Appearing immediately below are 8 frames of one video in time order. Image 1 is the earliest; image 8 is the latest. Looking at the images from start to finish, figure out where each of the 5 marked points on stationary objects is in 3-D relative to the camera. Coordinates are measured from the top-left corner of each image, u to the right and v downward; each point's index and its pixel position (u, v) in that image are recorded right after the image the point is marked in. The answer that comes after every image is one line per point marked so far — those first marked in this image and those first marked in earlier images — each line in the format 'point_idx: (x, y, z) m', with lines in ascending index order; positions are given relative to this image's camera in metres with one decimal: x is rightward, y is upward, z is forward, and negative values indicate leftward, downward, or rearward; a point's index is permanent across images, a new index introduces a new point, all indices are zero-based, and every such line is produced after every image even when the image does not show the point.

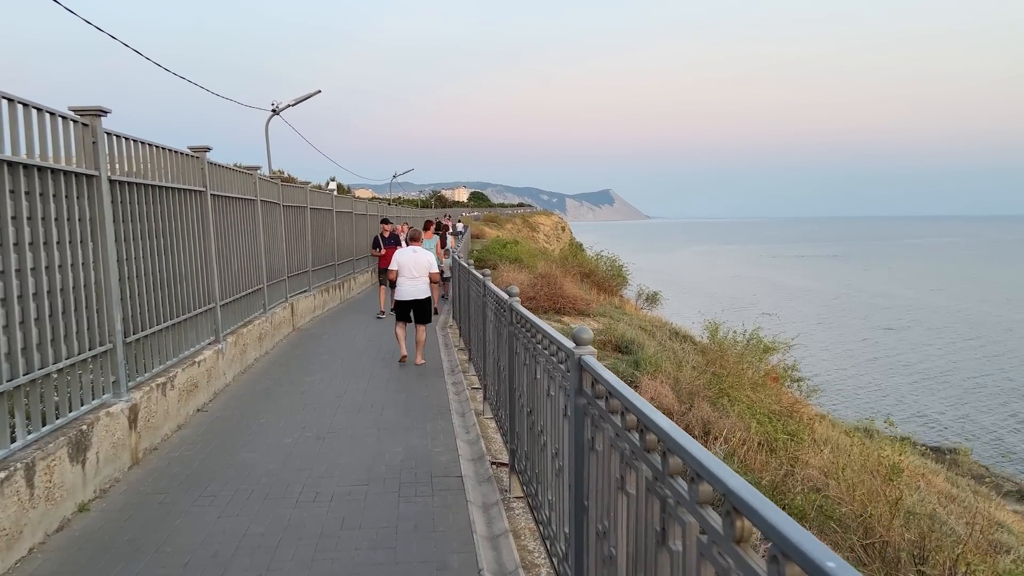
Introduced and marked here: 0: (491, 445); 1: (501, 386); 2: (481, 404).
0: (-0.2, -1.3, +6.1) m
1: (-0.1, -0.7, +5.5) m
2: (-0.3, -1.2, +7.4) m
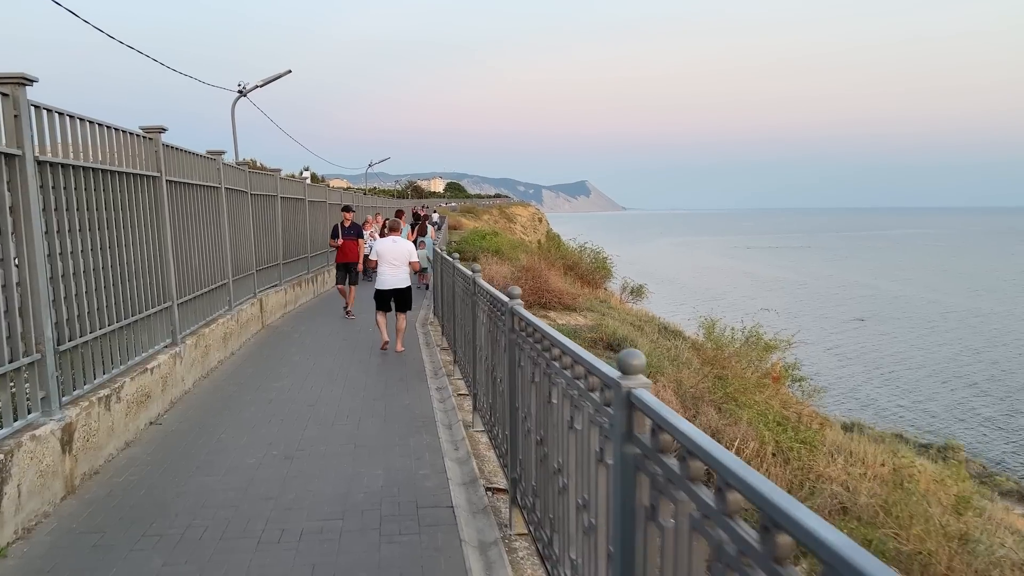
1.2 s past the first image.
0: (-0.2, -1.3, +5.4) m
1: (-0.1, -0.7, +4.8) m
2: (-0.4, -1.2, +6.7) m
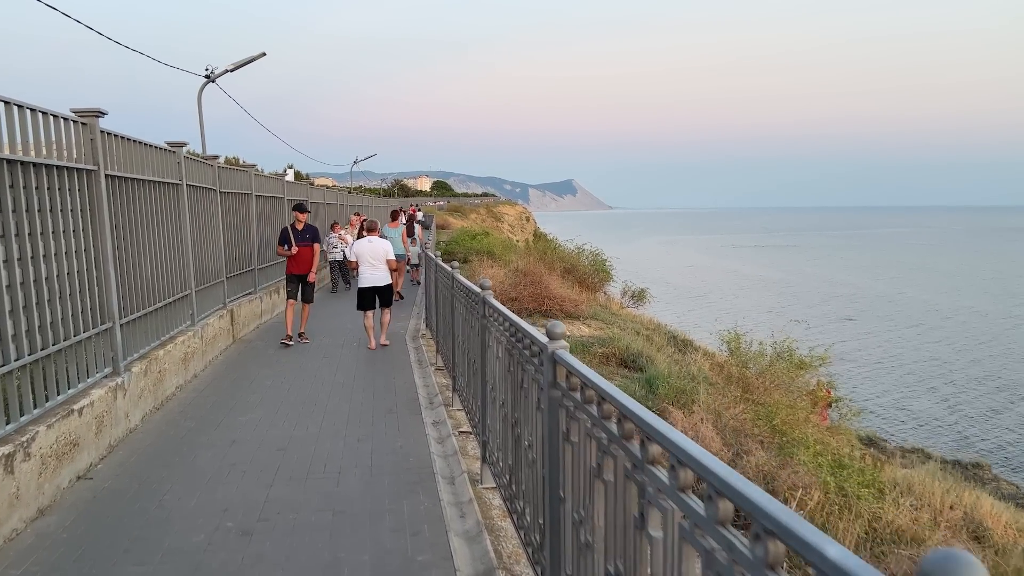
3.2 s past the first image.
0: (-0.1, -1.4, +4.2) m
1: (+0.1, -0.9, +3.6) m
2: (-0.3, -1.3, +5.5) m
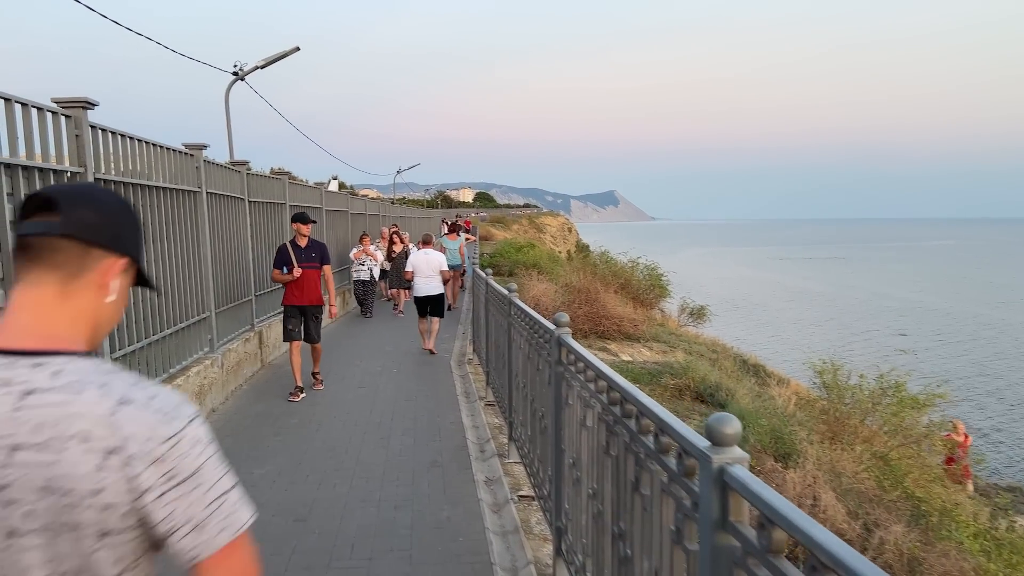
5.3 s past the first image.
0: (+0.3, -1.6, +2.9) m
1: (+0.4, -1.0, +2.4) m
2: (+0.2, -1.5, +4.2) m
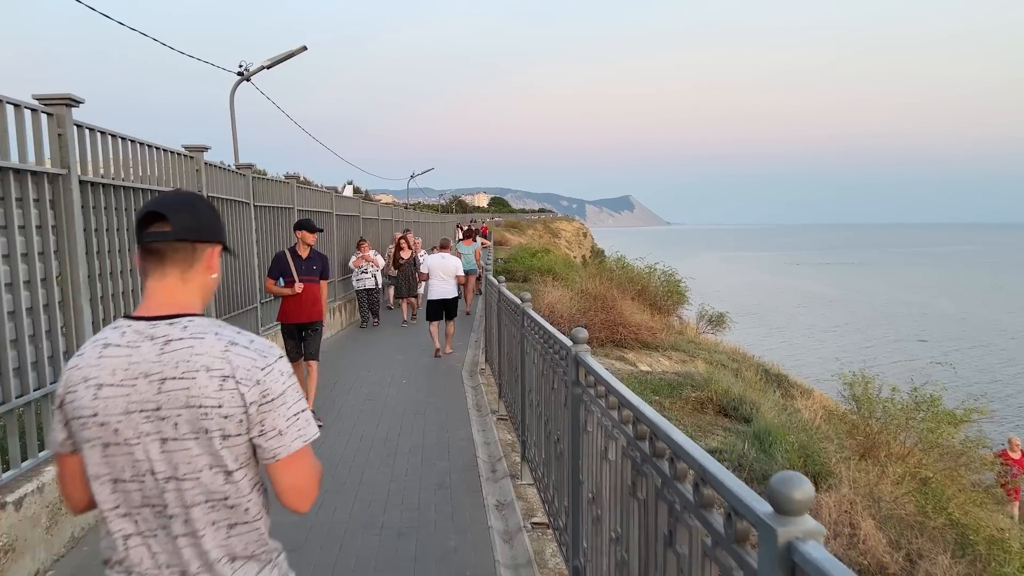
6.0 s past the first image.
0: (+0.3, -1.6, +2.6) m
1: (+0.4, -1.1, +2.0) m
2: (+0.2, -1.5, +3.9) m
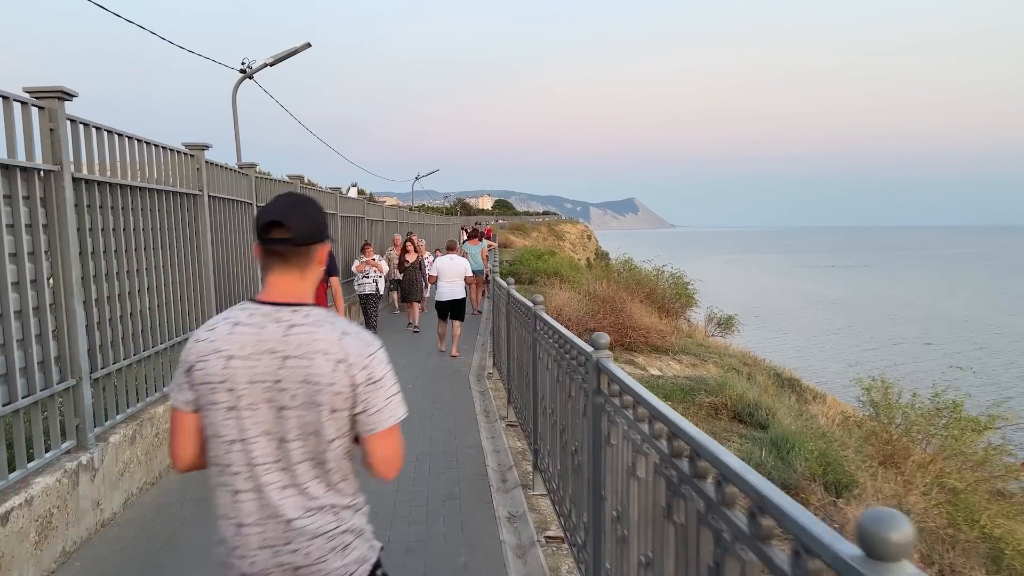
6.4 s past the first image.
0: (+0.4, -1.6, +2.3) m
1: (+0.5, -1.1, +1.8) m
2: (+0.3, -1.5, +3.6) m
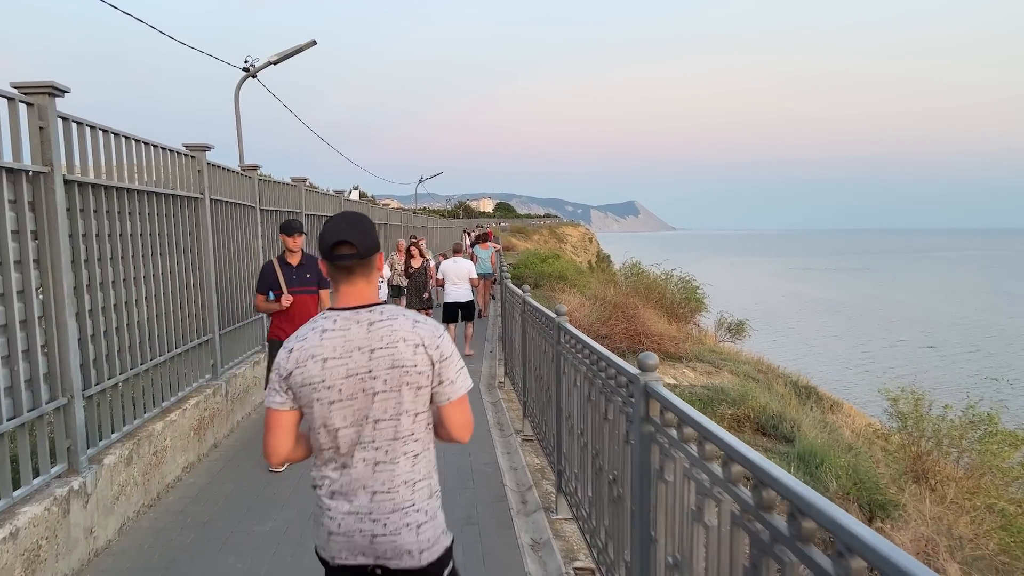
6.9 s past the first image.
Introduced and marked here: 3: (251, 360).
0: (+0.6, -1.7, +2.0) m
1: (+0.6, -1.1, +1.4) m
2: (+0.5, -1.6, +3.3) m
3: (-2.7, -0.7, +7.7) m
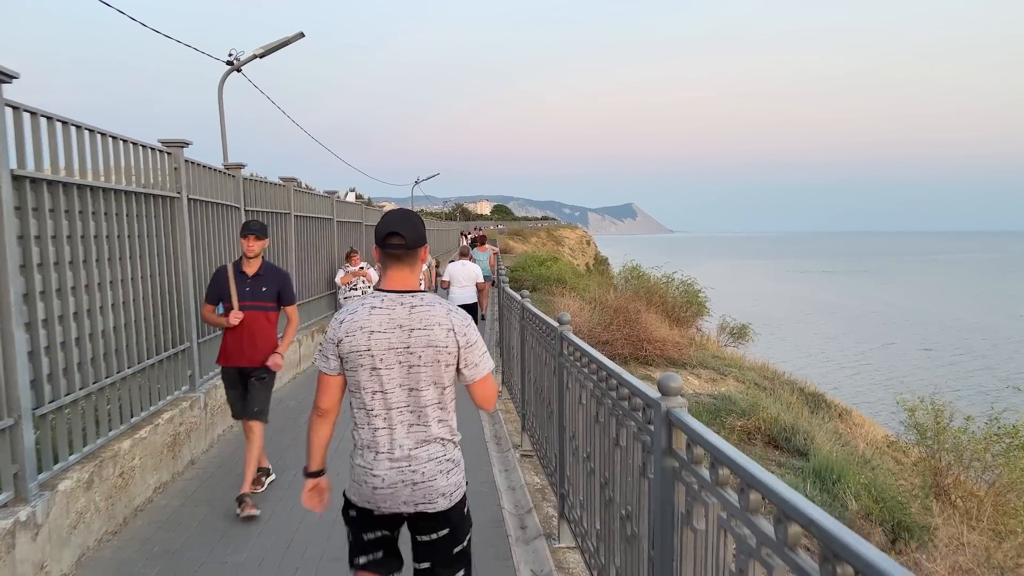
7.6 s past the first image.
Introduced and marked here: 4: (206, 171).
0: (+0.6, -1.7, +1.6) m
1: (+0.6, -1.2, +1.0) m
2: (+0.4, -1.6, +2.9) m
3: (-2.7, -0.8, +7.3) m
4: (-2.9, +1.1, +6.9) m
